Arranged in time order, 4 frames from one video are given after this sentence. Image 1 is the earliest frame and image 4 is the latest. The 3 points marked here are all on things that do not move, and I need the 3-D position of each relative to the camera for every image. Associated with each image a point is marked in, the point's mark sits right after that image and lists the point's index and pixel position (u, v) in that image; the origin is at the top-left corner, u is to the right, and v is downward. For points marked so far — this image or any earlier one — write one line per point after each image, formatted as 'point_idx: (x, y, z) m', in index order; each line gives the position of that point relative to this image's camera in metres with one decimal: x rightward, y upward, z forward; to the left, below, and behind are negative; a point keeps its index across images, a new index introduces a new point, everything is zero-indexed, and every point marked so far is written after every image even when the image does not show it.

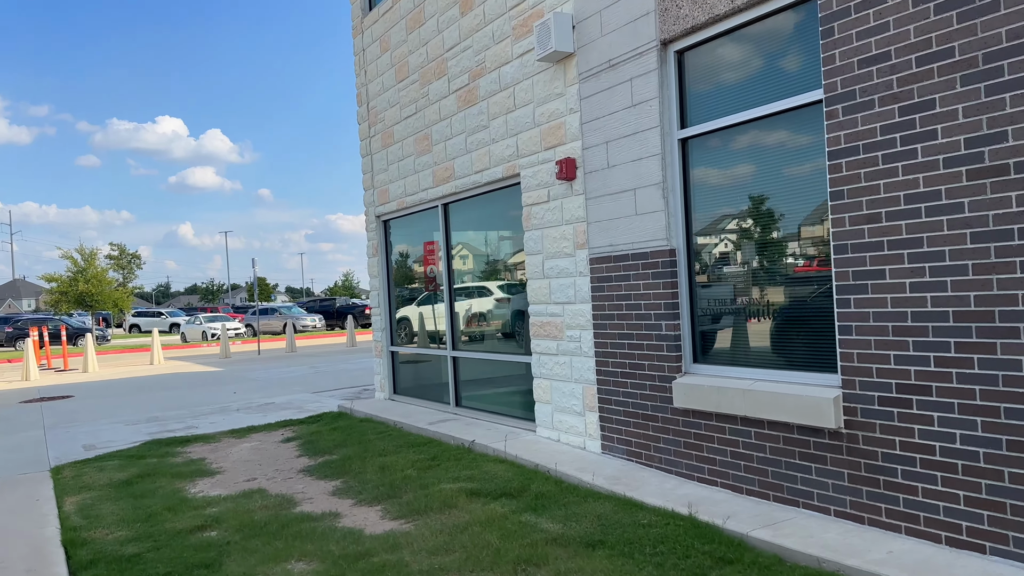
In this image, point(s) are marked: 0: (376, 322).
0: (-1.7, -0.4, +9.8) m
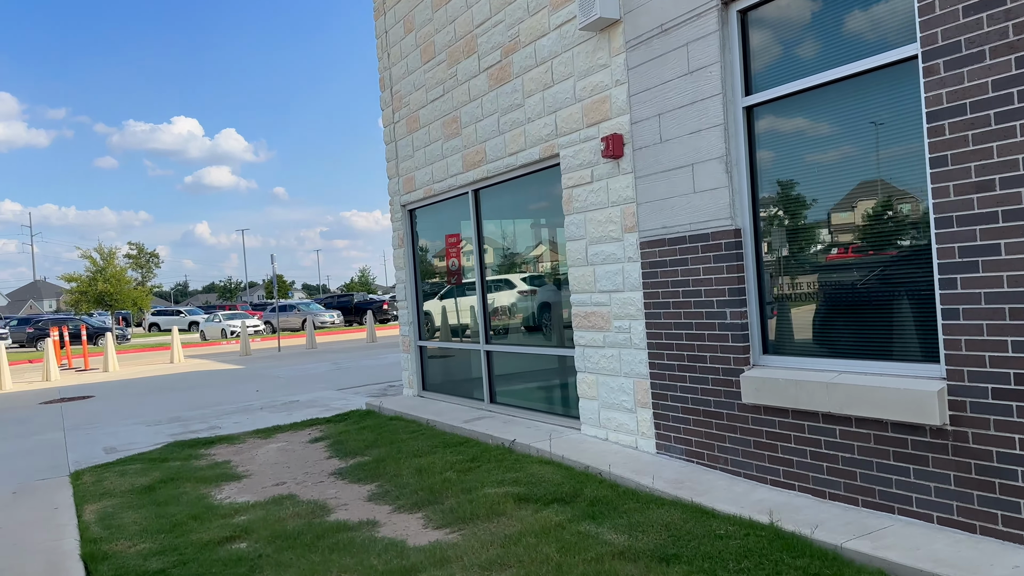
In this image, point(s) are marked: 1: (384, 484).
0: (-1.3, -0.3, +9.4) m
1: (-0.9, -1.4, +5.7) m
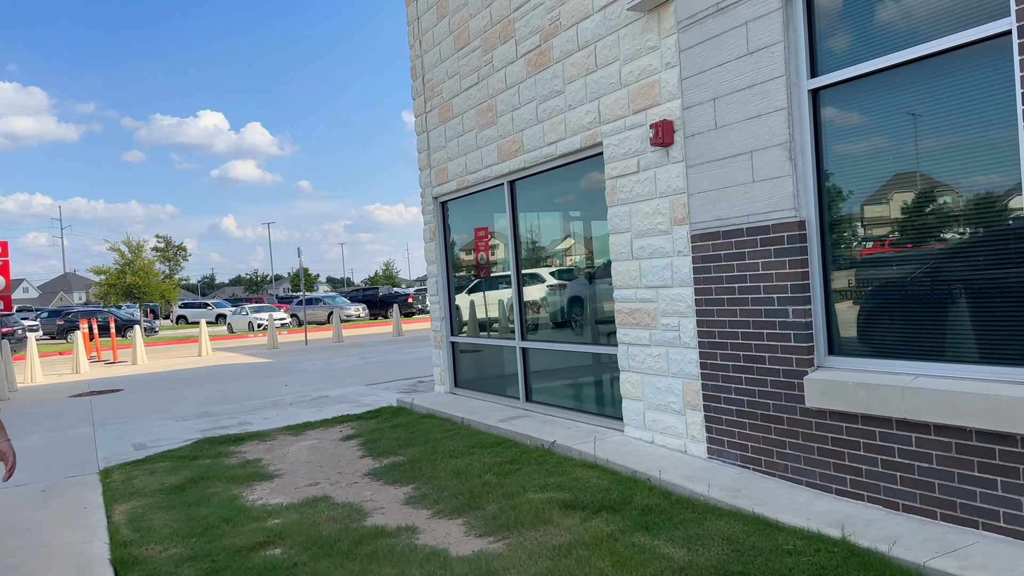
0: (-0.9, -0.3, +9.2) m
1: (-0.6, -1.4, +5.5) m
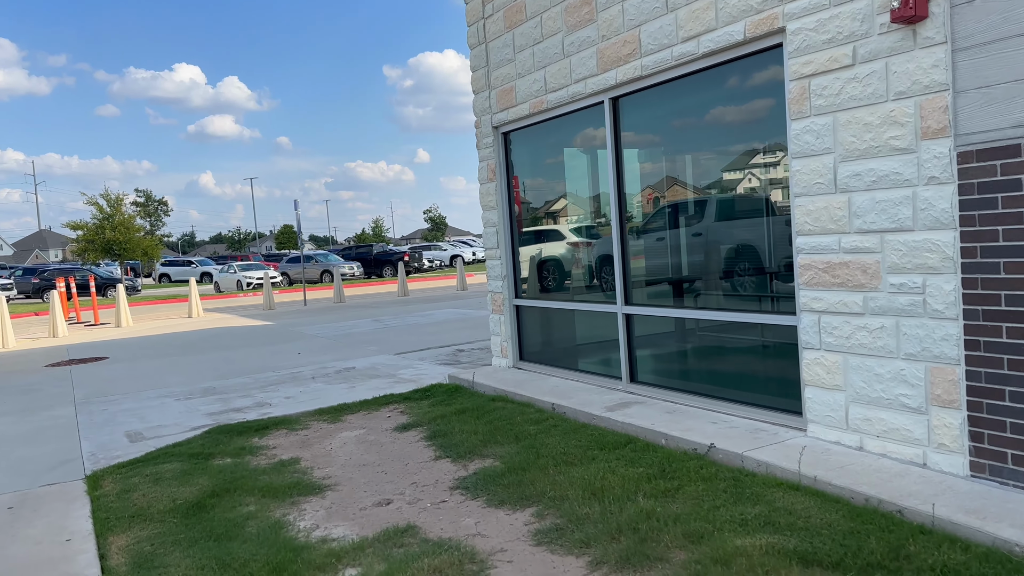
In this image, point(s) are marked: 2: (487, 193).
0: (-0.2, +0.2, +7.5) m
1: (+0.2, -1.1, +3.9) m
2: (-0.3, +0.9, +7.4) m
